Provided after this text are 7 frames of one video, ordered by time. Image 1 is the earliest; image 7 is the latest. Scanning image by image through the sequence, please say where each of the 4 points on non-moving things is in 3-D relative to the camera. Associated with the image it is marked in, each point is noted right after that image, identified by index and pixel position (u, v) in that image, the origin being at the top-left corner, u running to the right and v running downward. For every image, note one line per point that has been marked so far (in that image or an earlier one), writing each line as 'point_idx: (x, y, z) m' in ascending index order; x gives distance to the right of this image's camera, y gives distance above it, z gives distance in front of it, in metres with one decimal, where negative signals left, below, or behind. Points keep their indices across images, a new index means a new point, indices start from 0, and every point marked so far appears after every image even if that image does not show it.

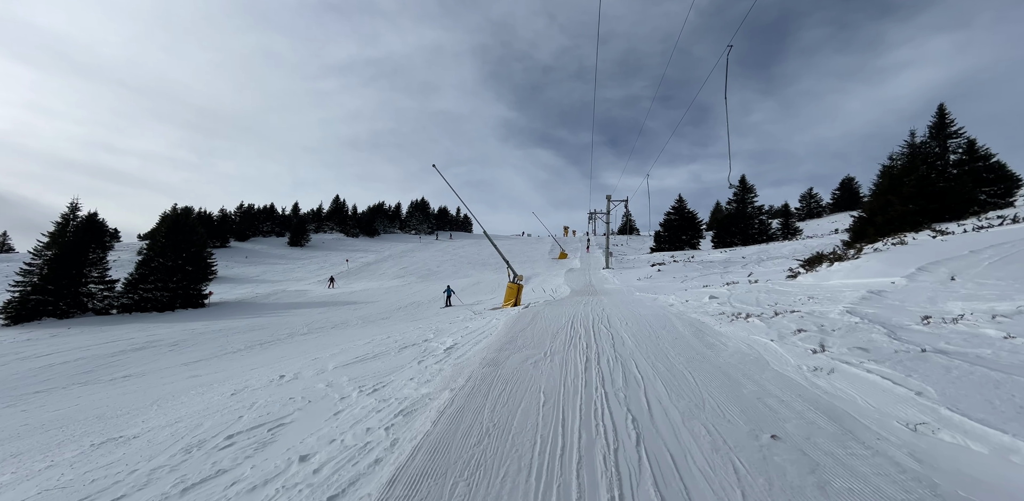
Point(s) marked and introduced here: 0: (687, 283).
0: (+8.8, -1.9, +17.3) m
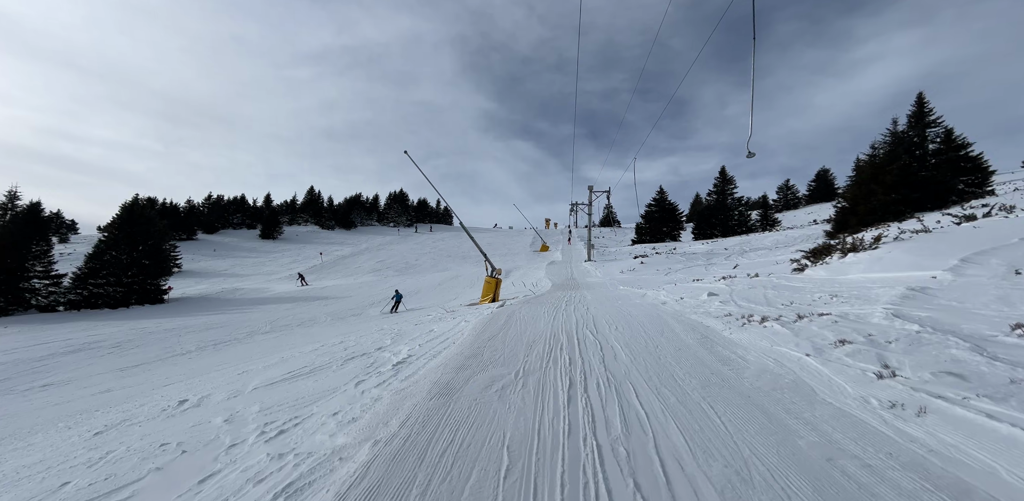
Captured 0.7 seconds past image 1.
0: (+7.8, -1.5, +16.9) m
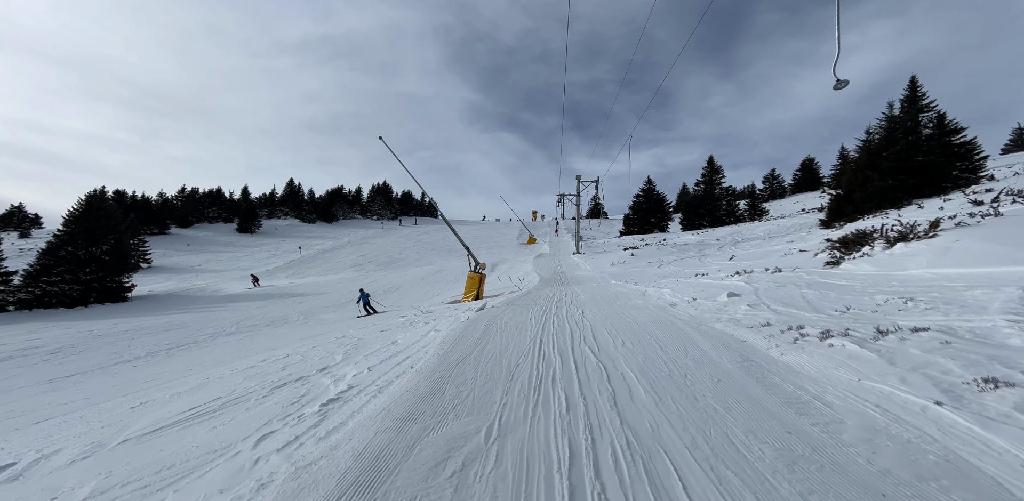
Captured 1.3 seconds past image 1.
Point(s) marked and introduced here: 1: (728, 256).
0: (+7.1, -1.0, +16.3) m
1: (+10.8, -0.4, +17.4) m
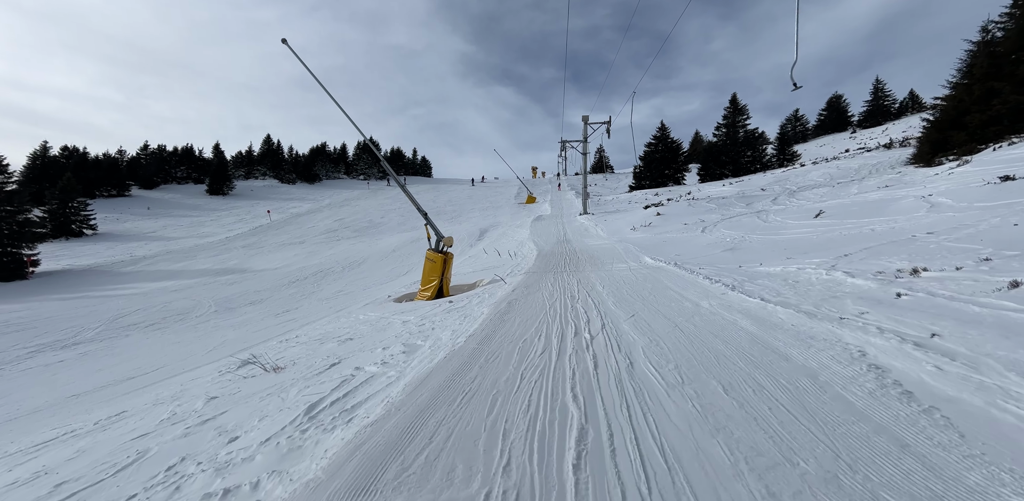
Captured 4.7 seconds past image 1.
0: (+6.6, +0.4, +11.4) m
1: (+10.2, +1.2, +12.4) m
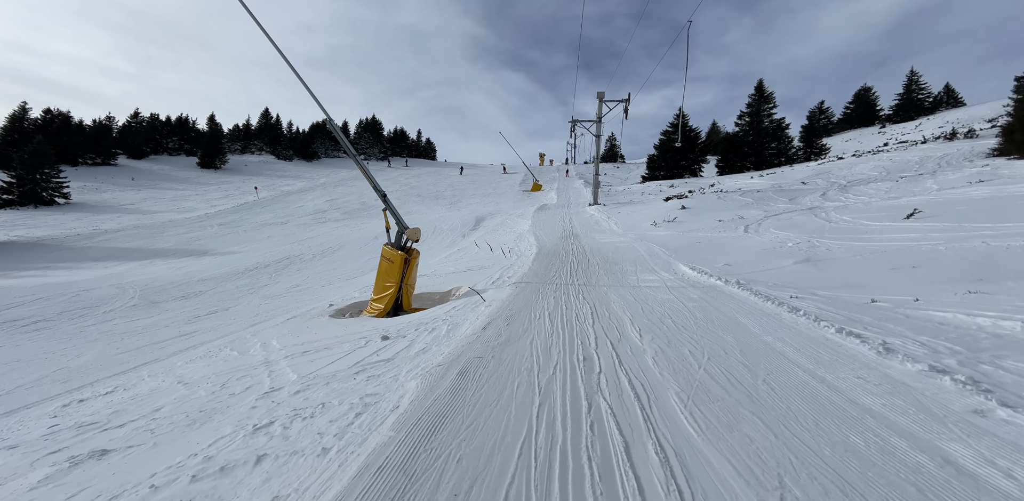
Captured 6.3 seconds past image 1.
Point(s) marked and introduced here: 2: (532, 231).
0: (+6.3, +0.2, +8.5) m
1: (+9.9, +0.9, +9.4) m
2: (+0.7, +0.9, +15.6) m
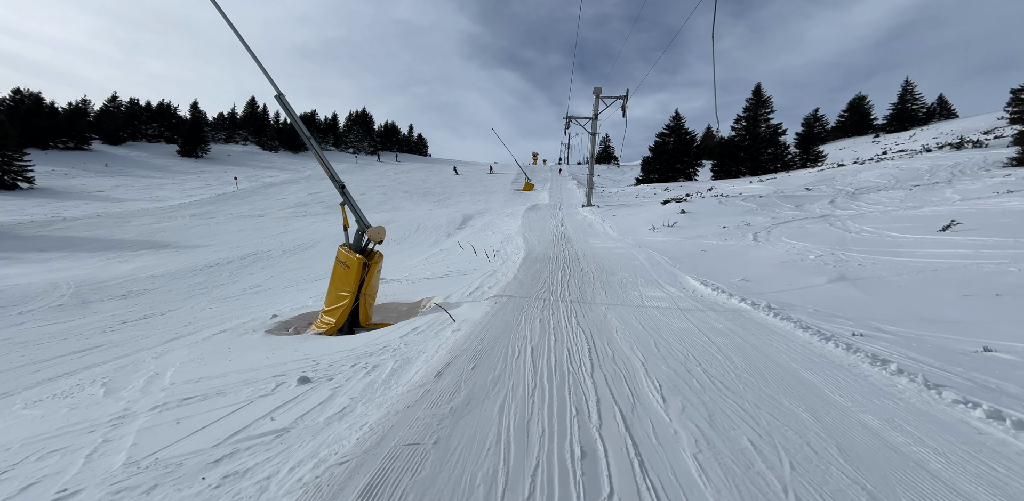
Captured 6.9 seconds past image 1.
0: (+5.9, -0.1, +7.3) m
1: (+9.6, +0.5, +8.4) m
2: (+0.2, +0.8, +14.3) m
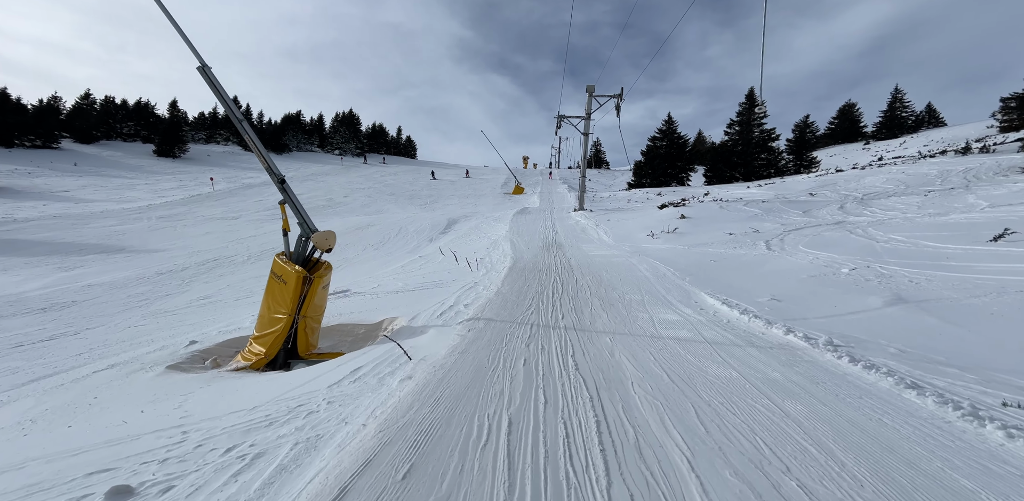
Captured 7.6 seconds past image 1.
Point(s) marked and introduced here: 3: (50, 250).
0: (+5.6, -0.3, +6.2) m
1: (+9.2, +0.3, +7.3) m
2: (-0.3, +0.5, +13.0) m
3: (-24.4, +0.3, +18.2) m
